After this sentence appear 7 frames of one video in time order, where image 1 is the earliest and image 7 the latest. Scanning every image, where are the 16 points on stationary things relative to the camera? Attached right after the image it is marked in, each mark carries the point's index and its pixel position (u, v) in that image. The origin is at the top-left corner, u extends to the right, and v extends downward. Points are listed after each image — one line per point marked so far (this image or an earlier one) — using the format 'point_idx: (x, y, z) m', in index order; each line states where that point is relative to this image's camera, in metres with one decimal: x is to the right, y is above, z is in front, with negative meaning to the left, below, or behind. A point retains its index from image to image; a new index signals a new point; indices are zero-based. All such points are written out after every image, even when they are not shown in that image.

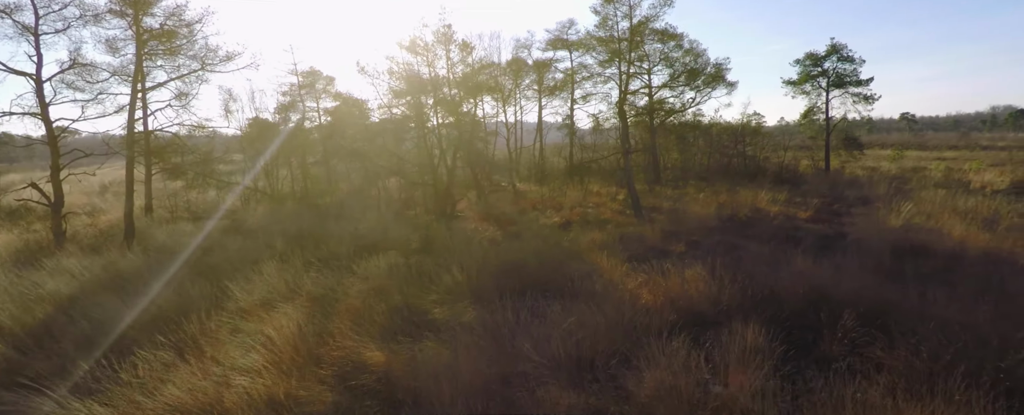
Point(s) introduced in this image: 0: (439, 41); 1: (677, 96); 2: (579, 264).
0: (-1.7, +3.8, +11.7) m
1: (+5.4, +3.7, +17.0) m
2: (+1.0, -0.8, +7.7) m
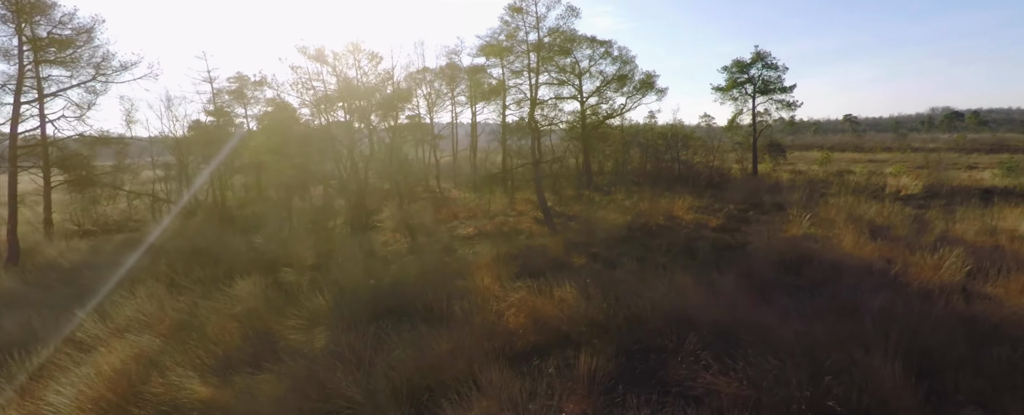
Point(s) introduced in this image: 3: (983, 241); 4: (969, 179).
0: (-3.7, +3.5, +11.4) m
1: (+3.2, +3.5, +17.1) m
2: (-0.8, -1.1, +7.6) m
3: (+8.3, -0.4, +8.9) m
4: (+12.5, +1.2, +13.5) m
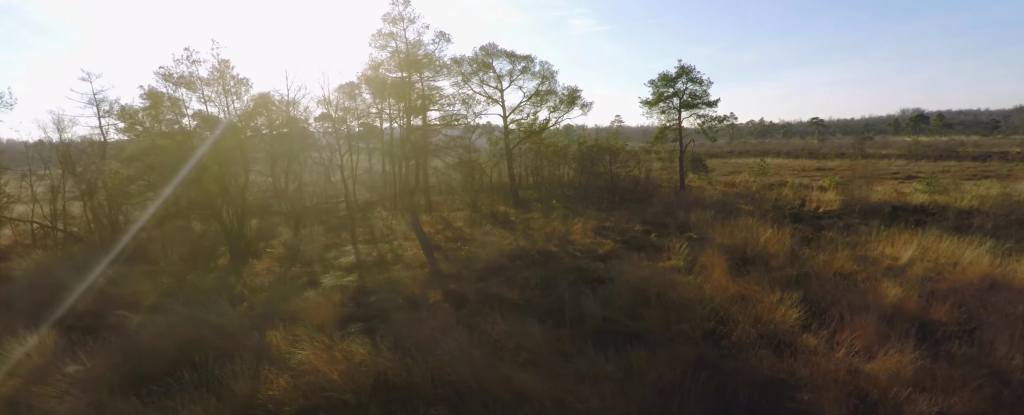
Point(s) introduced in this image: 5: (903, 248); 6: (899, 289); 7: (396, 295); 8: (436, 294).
0: (-6.4, +2.8, +11.1) m
1: (+0.5, +2.9, +16.7) m
2: (-3.4, -1.8, +7.3) m
3: (+5.7, -0.9, +8.5) m
4: (+9.8, +0.7, +13.1) m
5: (+7.1, -0.4, +9.0) m
6: (+5.6, -1.1, +7.5) m
7: (-2.1, -1.6, +9.1) m
8: (-1.3, -1.5, +9.1) m
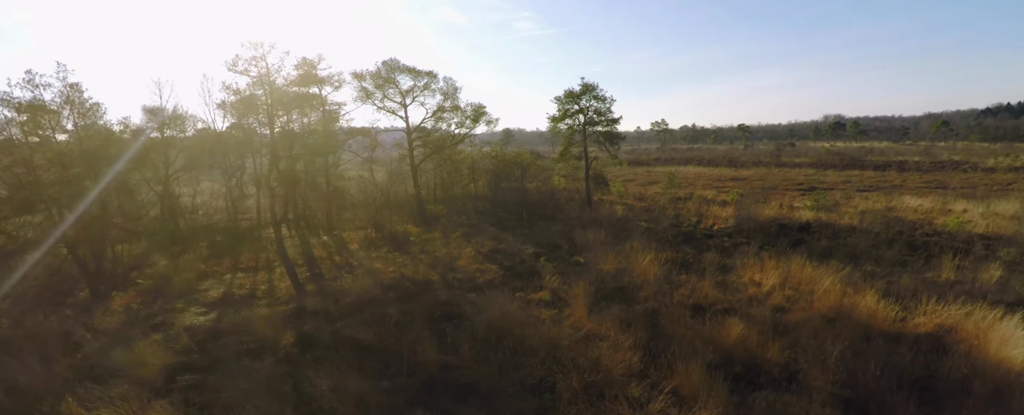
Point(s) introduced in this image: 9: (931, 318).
0: (-8.9, +2.2, +10.2) m
1: (-2.4, +2.4, +16.3) m
2: (-5.7, -2.4, +6.7) m
3: (+3.3, -1.4, +8.5) m
4: (+7.1, +0.3, +13.3) m
5: (+4.6, -0.9, +9.1) m
6: (+3.3, -1.7, +7.4) m
7: (-4.5, -2.2, +8.6) m
8: (-3.7, -2.2, +8.6) m
9: (+5.6, -1.4, +6.7) m
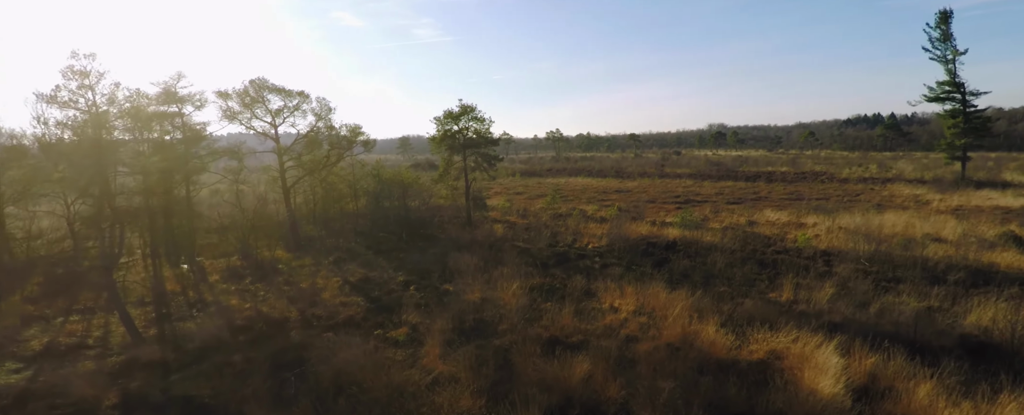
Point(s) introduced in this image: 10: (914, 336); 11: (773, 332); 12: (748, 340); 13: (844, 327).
0: (-11.5, +1.4, +8.6) m
1: (-5.8, +1.9, +15.4) m
2: (-7.7, -3.2, +5.6) m
3: (+0.9, -1.9, +8.4) m
4: (+4.1, 0.0, +13.6) m
5: (+2.2, -1.3, +9.2) m
6: (+1.1, -2.2, +7.4) m
7: (-6.7, -2.9, +7.6) m
8: (-6.0, -2.8, +7.7) m
9: (+3.4, -1.9, +7.0) m
10: (+4.9, -1.5, +6.3) m
11: (+3.7, -1.8, +7.2) m
12: (+3.3, -1.9, +7.3) m
13: (+4.4, -1.5, +6.7) m
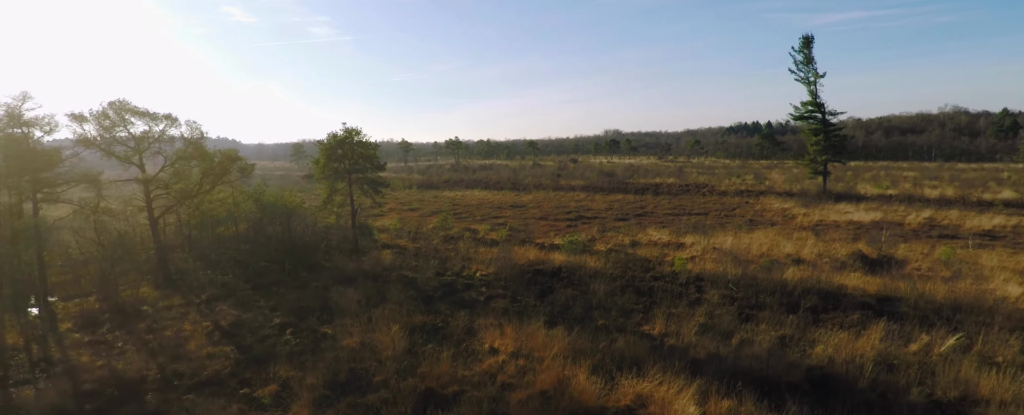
0: (-13.5, +0.1, +6.5) m
1: (-8.8, +1.1, +13.9) m
2: (-9.2, -4.4, +4.1) m
3: (-1.1, -2.6, +8.0) m
4: (+1.3, -0.3, +13.5) m
5: (+0.1, -1.9, +8.9) m
6: (-0.7, -2.9, +7.1) m
7: (-8.5, -4.0, +6.2) m
8: (-7.8, -3.9, +6.5) m
9: (+1.6, -2.4, +7.0) m
10: (+3.2, -2.0, +6.4) m
11: (+1.8, -2.3, +7.2) m
12: (+1.5, -2.4, +7.2) m
13: (+2.6, -2.1, +6.8) m
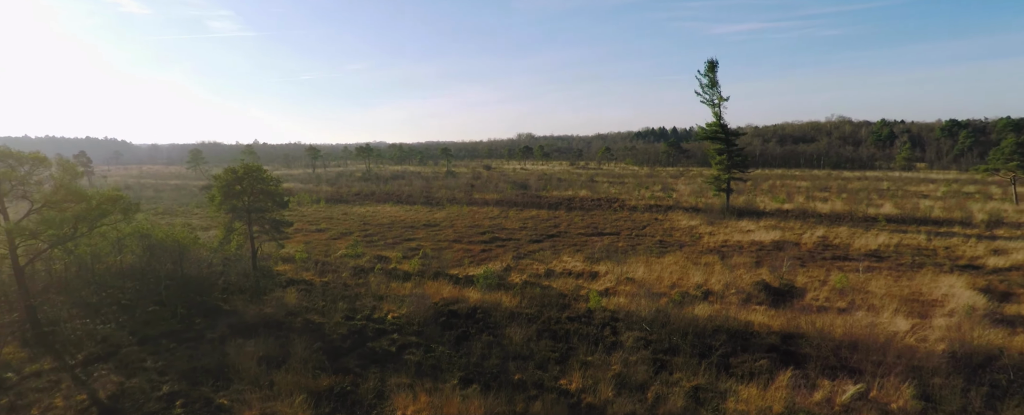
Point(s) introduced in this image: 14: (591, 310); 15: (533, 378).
0: (-14.5, -2.1, +3.9) m
1: (-11.0, -0.2, +11.9) m
2: (-9.6, -6.3, +2.5) m
3: (-2.3, -3.5, +7.4) m
4: (-0.9, -0.8, +13.0) m
5: (-1.3, -2.7, +8.4) m
6: (-1.8, -3.9, +6.5) m
7: (-9.2, -5.7, +4.7) m
8: (-8.6, -5.5, +5.0) m
9: (+0.5, -3.2, +6.7) m
10: (+2.1, -2.7, +6.3) m
11: (+0.7, -3.1, +7.0) m
12: (+0.4, -3.2, +6.9) m
13: (+1.4, -2.8, +6.6) m
14: (+1.4, -1.7, +8.9) m
15: (+0.3, -2.6, +7.8) m
